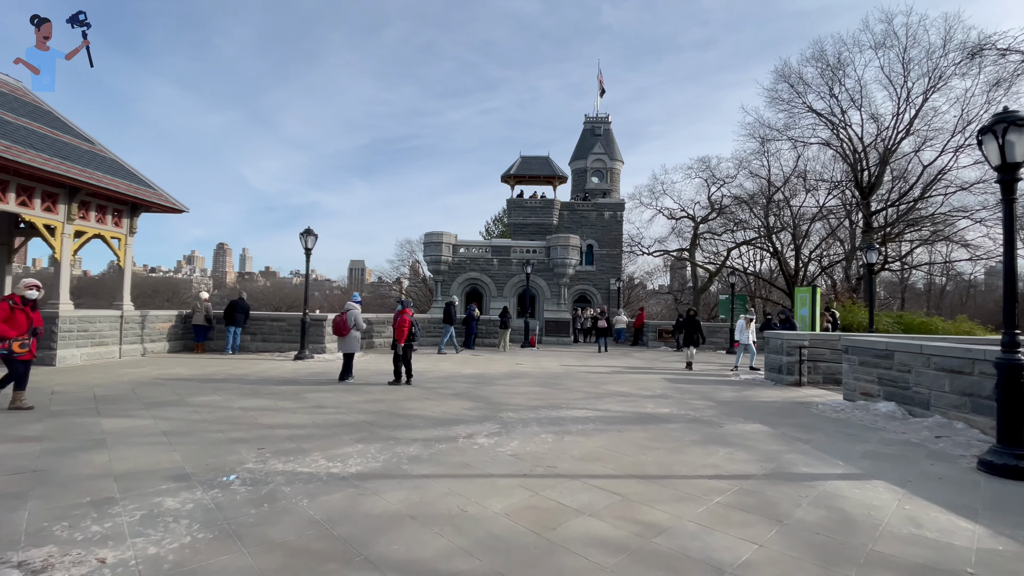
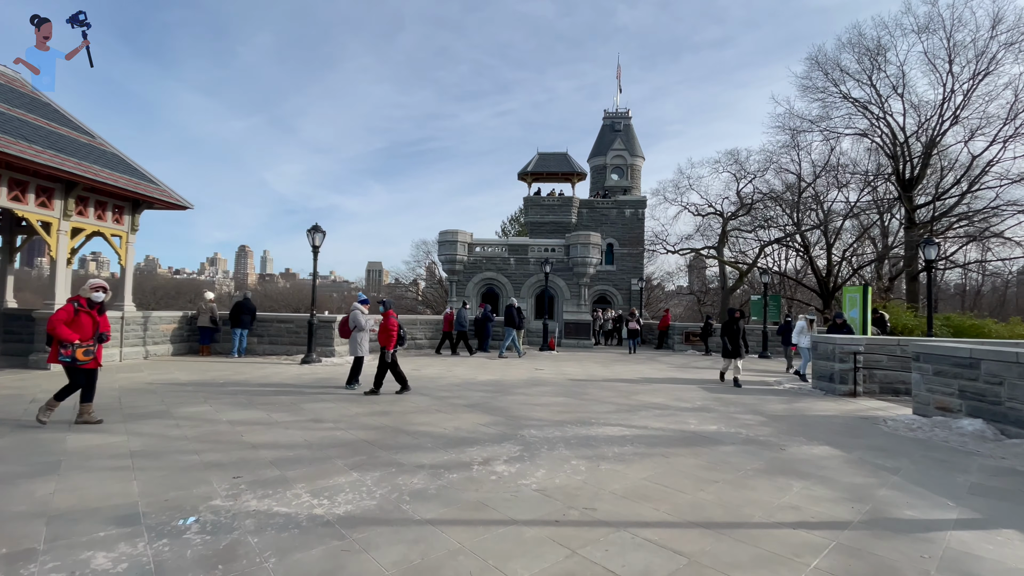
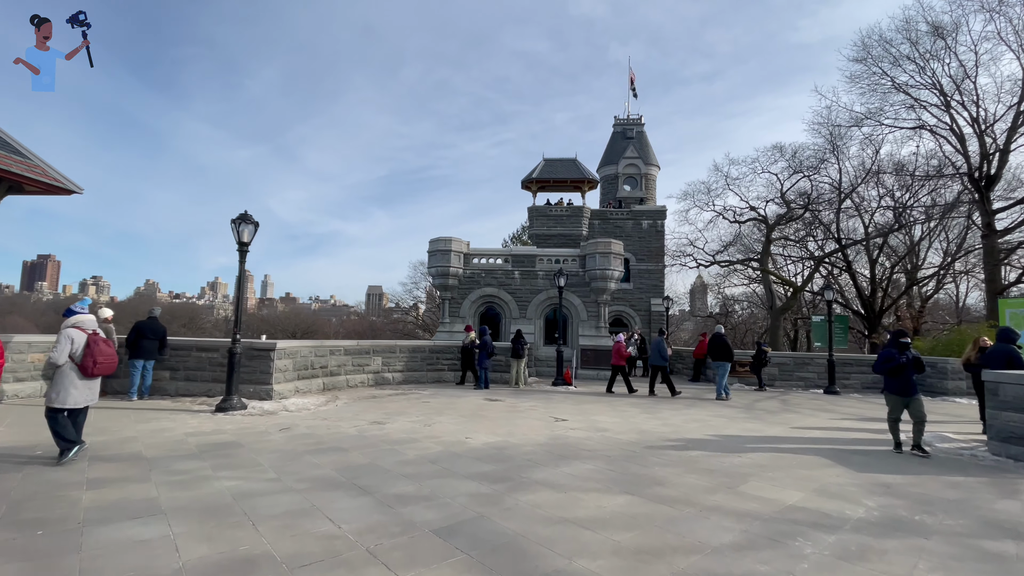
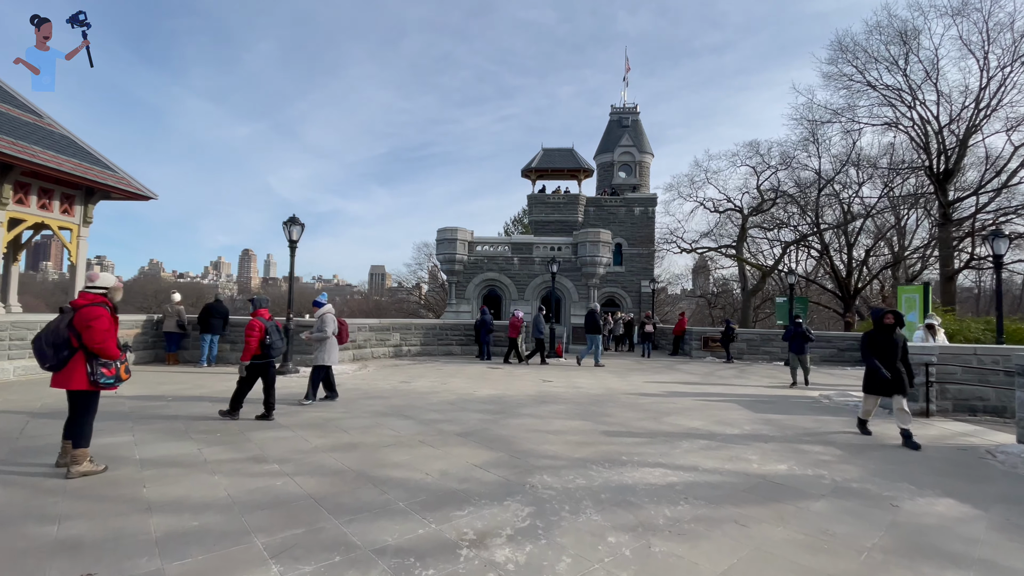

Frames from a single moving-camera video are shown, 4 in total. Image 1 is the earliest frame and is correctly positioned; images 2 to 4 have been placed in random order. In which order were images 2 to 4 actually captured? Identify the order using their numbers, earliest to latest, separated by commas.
2, 4, 3
